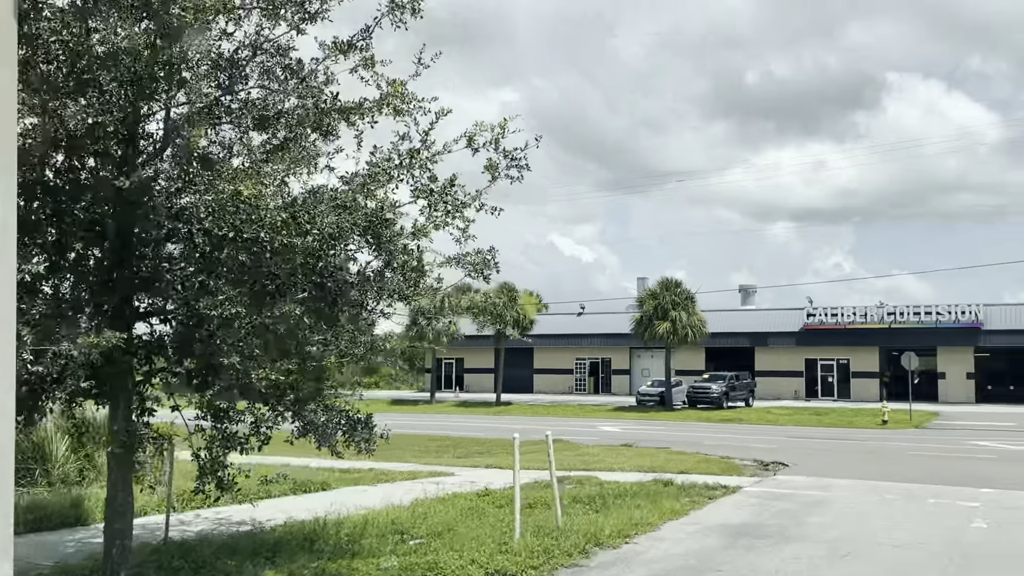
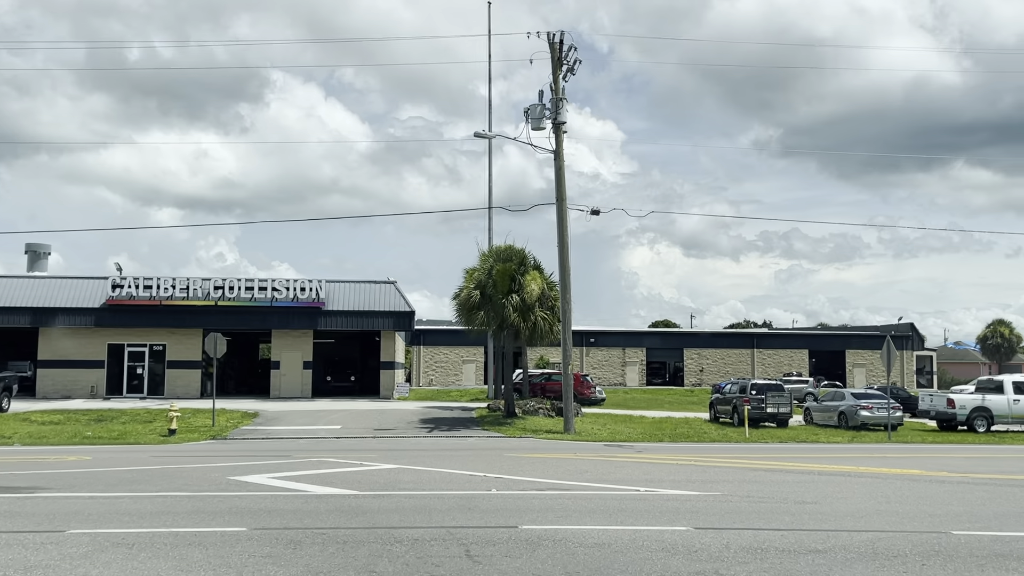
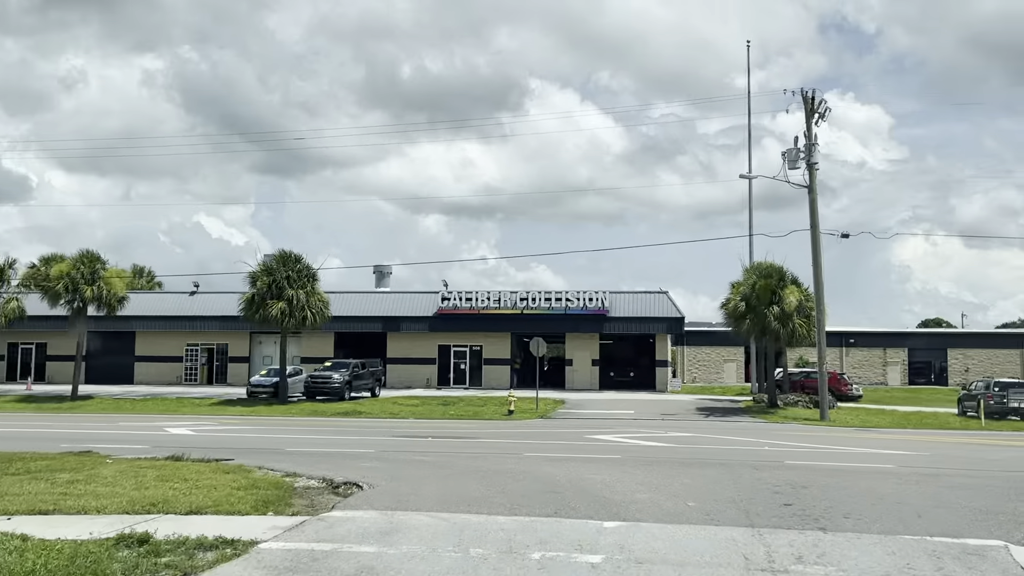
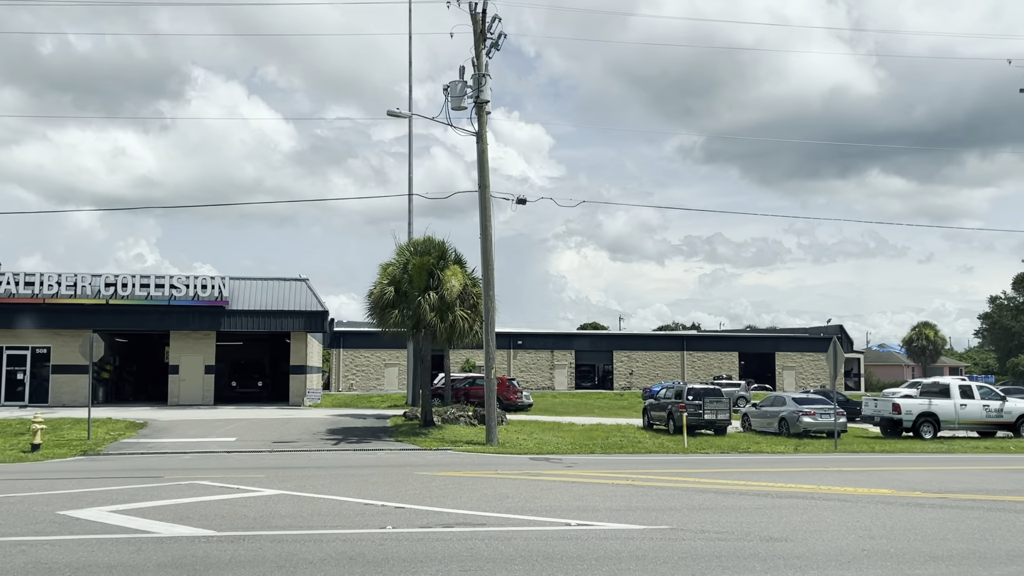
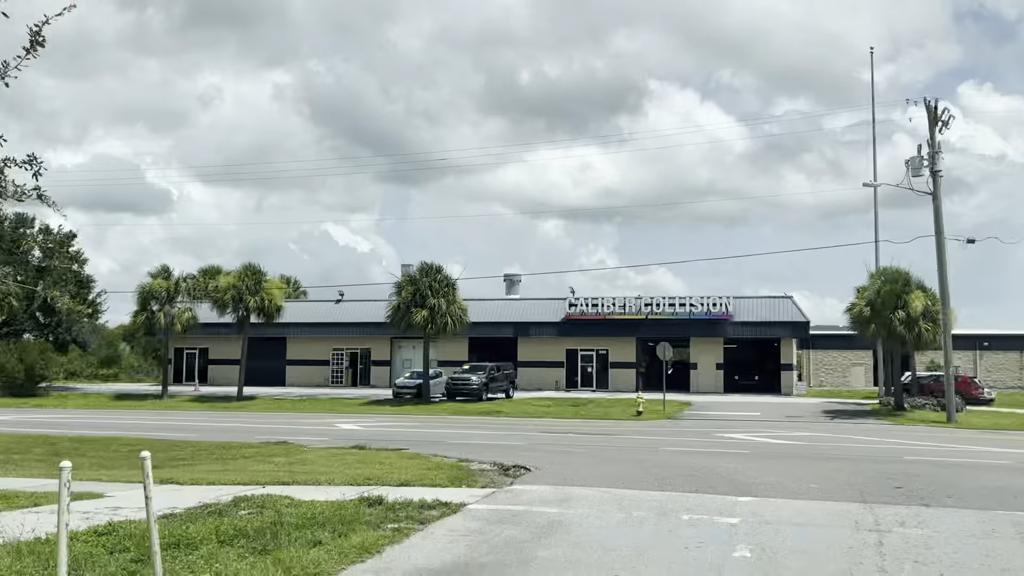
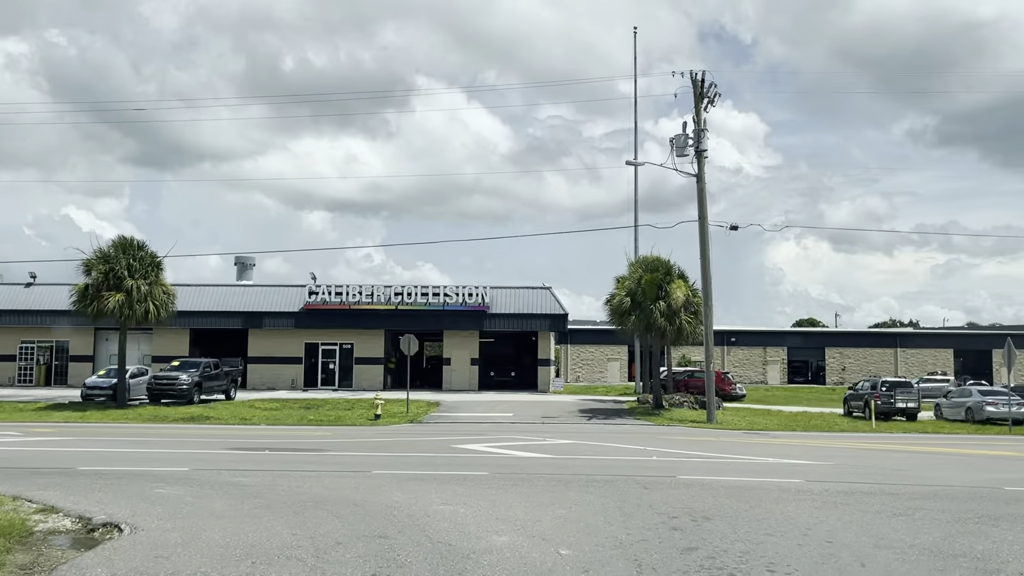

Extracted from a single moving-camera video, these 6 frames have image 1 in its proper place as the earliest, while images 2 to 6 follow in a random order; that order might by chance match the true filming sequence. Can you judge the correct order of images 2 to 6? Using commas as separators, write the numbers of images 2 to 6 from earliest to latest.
5, 3, 6, 2, 4
